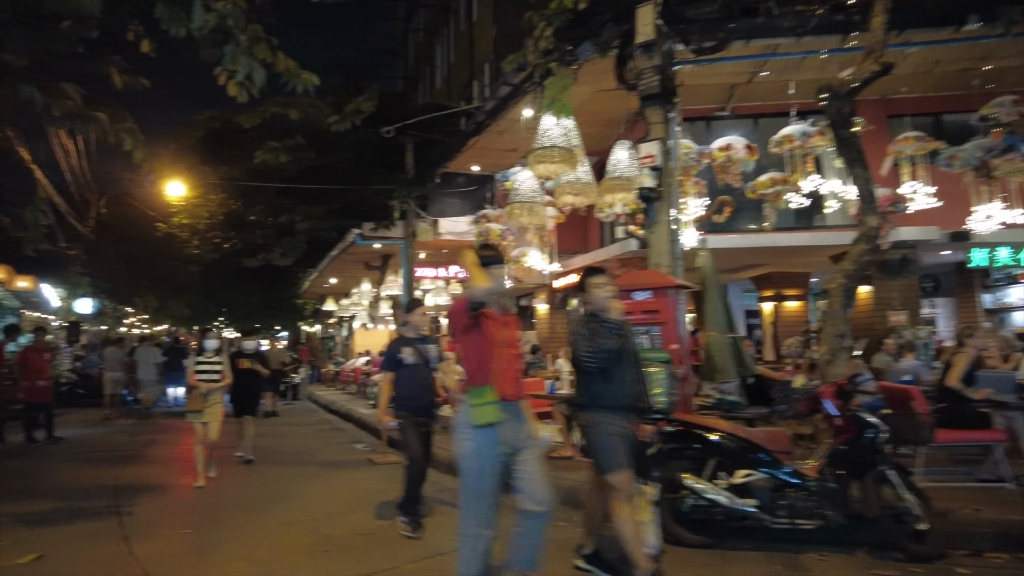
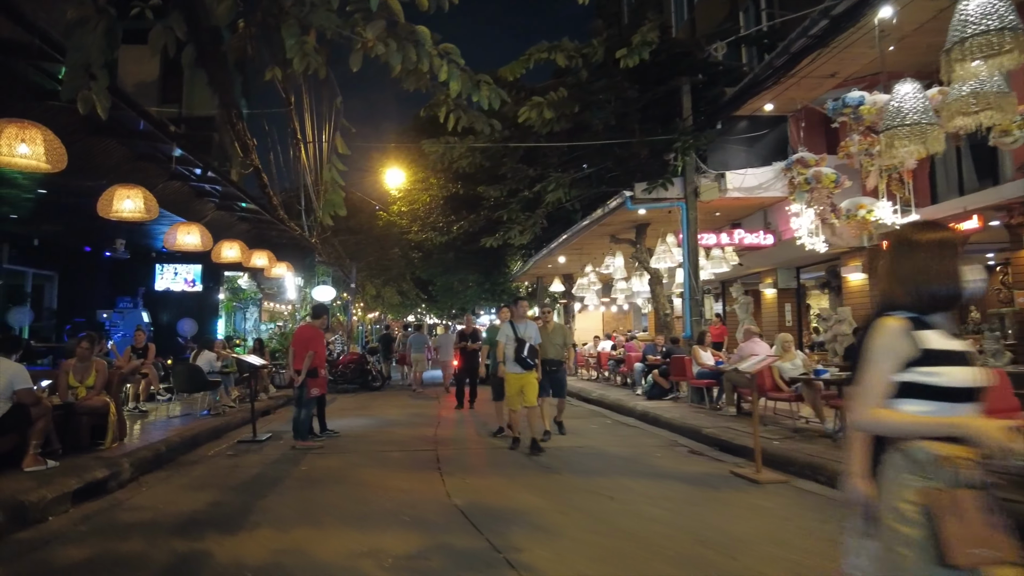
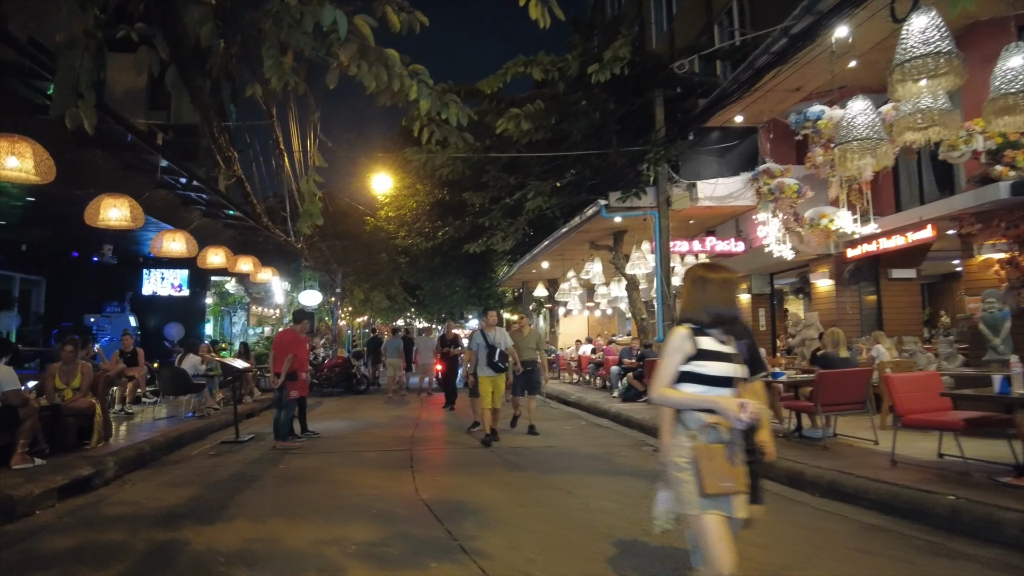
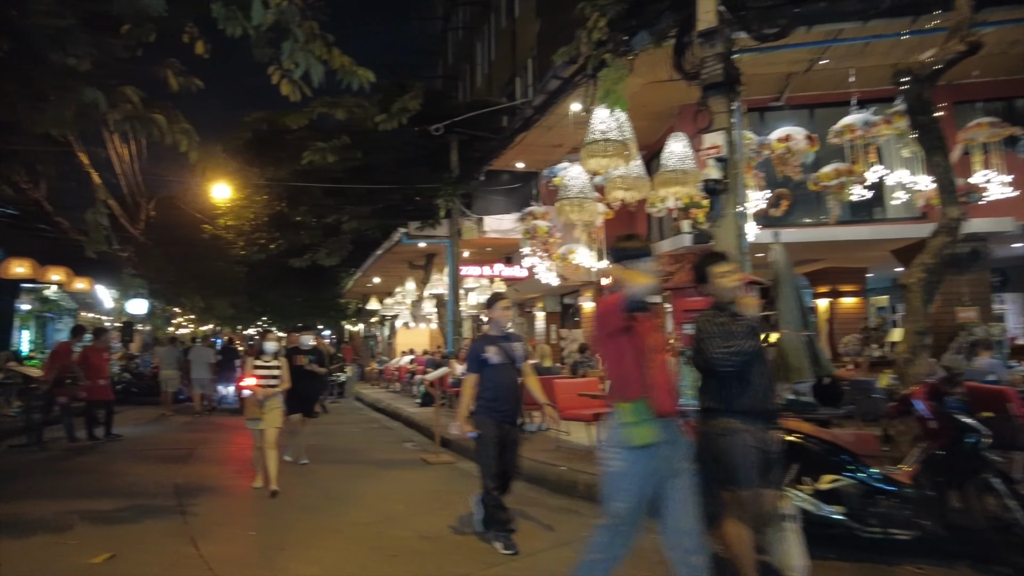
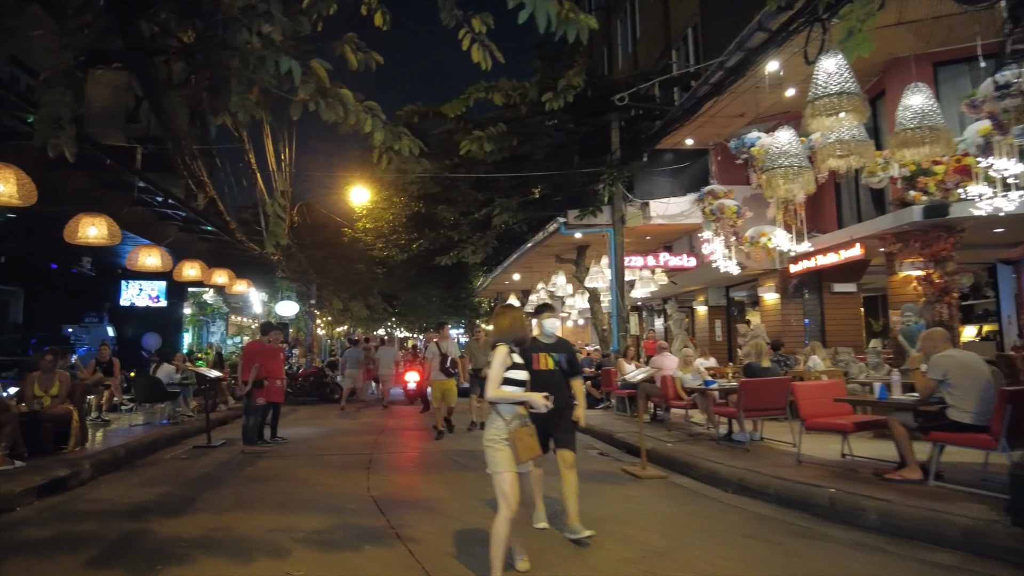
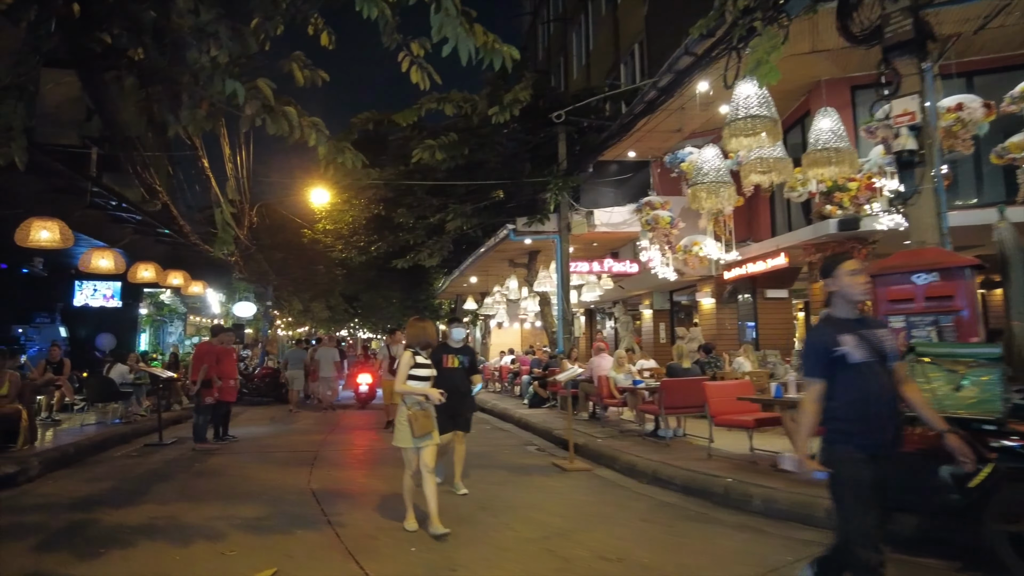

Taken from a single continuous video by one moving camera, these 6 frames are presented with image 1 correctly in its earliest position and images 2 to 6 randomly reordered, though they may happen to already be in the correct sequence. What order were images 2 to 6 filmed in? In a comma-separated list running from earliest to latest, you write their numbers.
4, 6, 5, 3, 2
